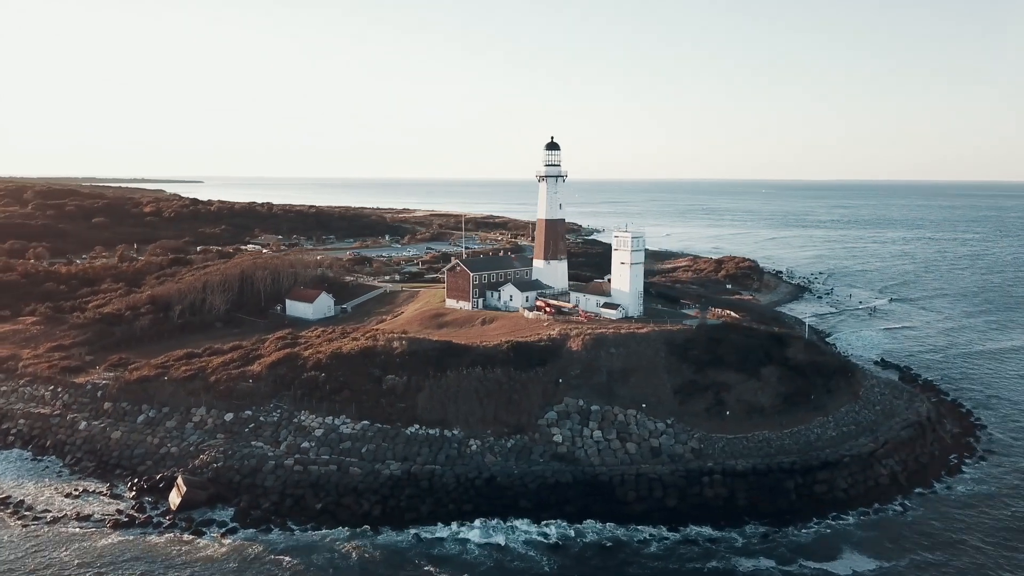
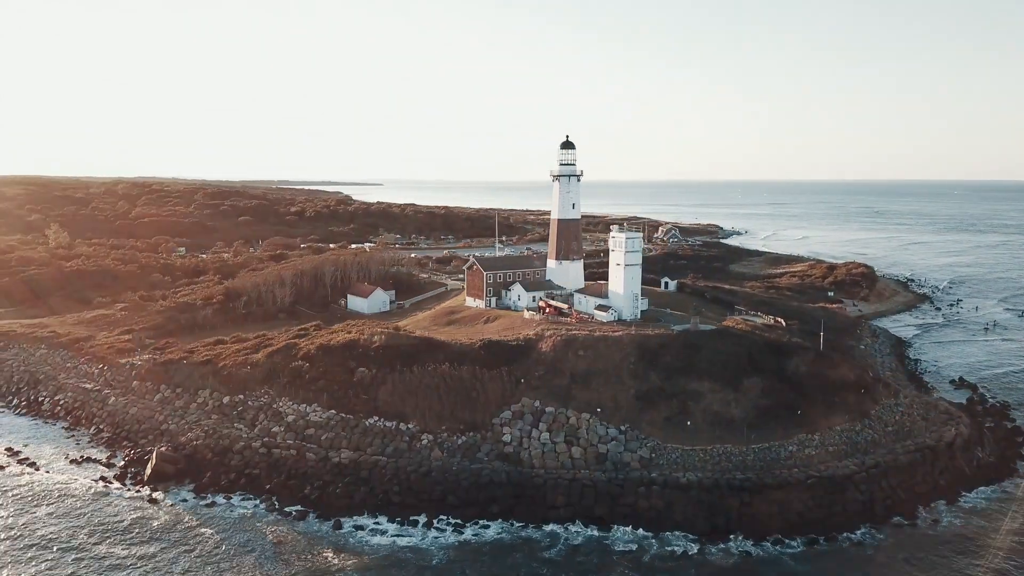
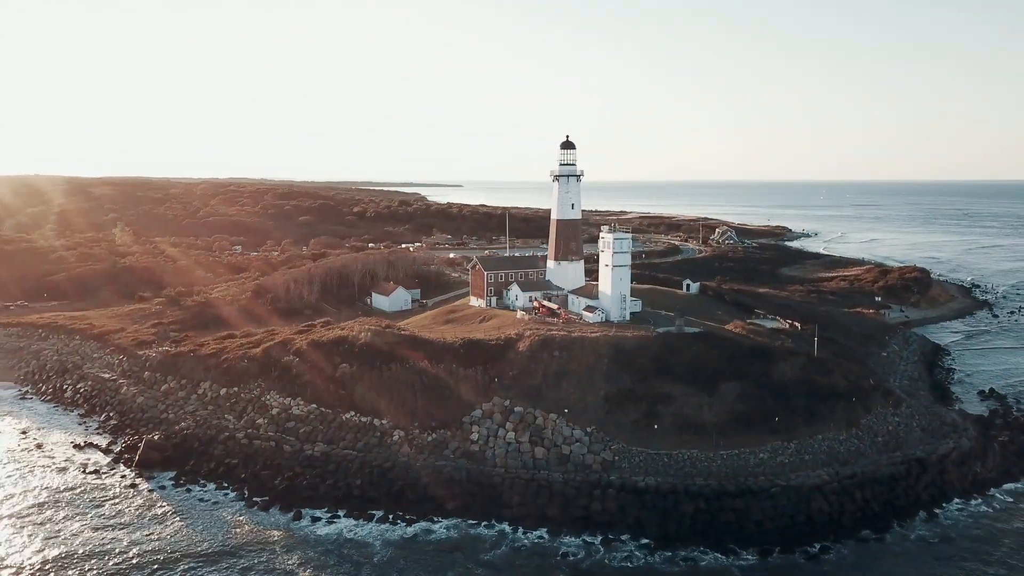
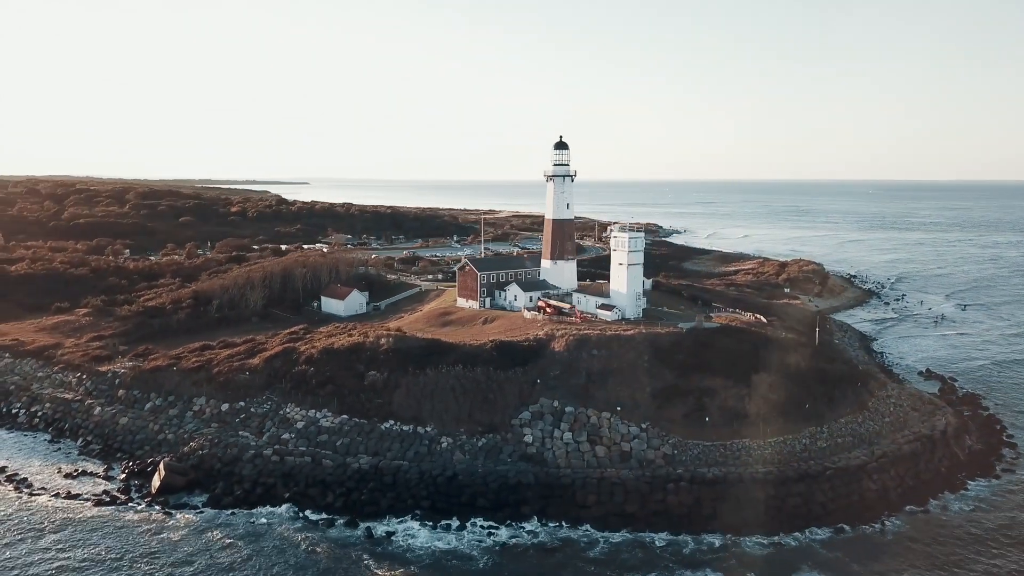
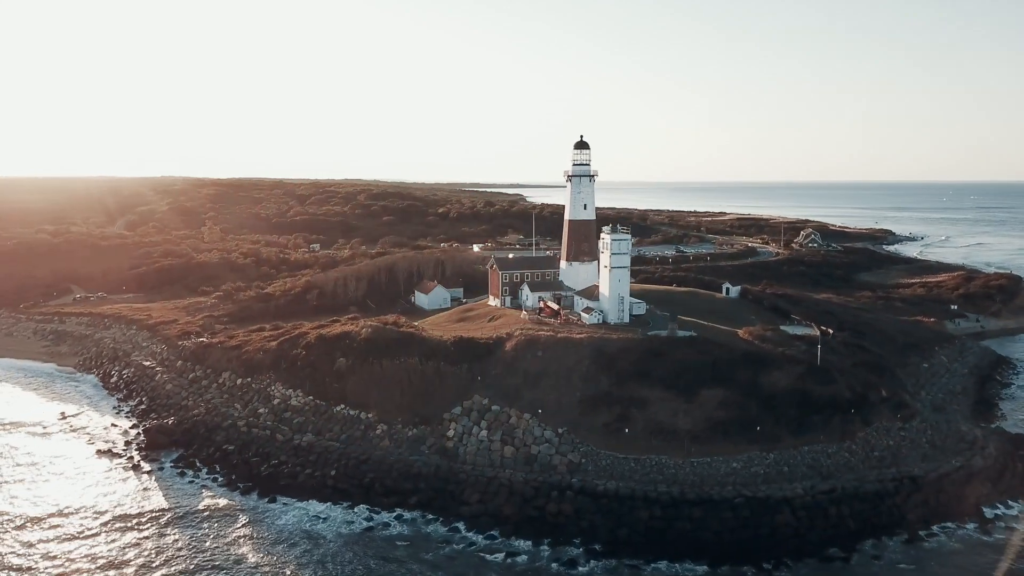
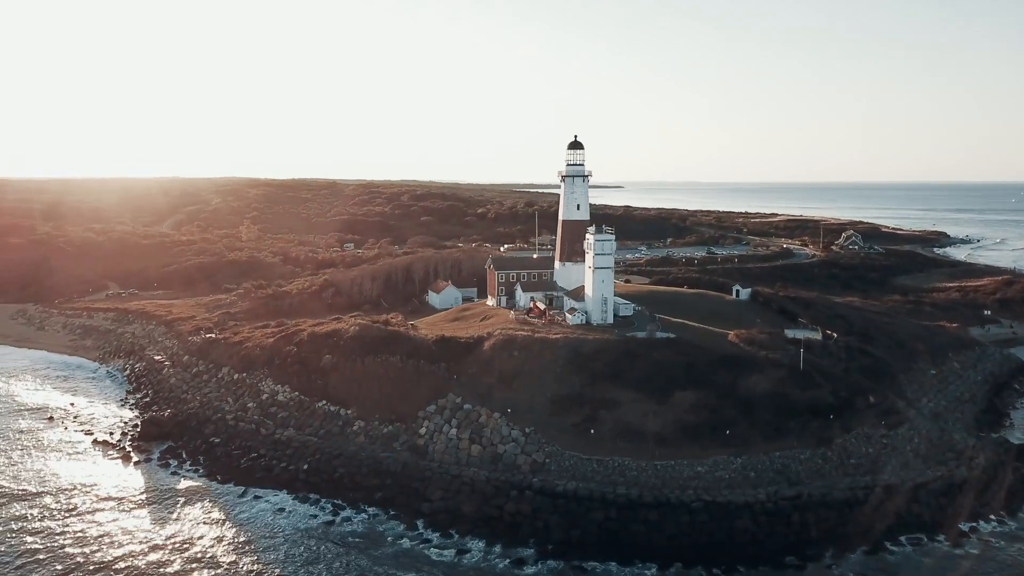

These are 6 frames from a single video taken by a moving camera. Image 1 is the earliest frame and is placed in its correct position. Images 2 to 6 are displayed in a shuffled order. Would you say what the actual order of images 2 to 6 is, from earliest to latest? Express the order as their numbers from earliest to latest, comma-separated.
4, 2, 3, 5, 6
